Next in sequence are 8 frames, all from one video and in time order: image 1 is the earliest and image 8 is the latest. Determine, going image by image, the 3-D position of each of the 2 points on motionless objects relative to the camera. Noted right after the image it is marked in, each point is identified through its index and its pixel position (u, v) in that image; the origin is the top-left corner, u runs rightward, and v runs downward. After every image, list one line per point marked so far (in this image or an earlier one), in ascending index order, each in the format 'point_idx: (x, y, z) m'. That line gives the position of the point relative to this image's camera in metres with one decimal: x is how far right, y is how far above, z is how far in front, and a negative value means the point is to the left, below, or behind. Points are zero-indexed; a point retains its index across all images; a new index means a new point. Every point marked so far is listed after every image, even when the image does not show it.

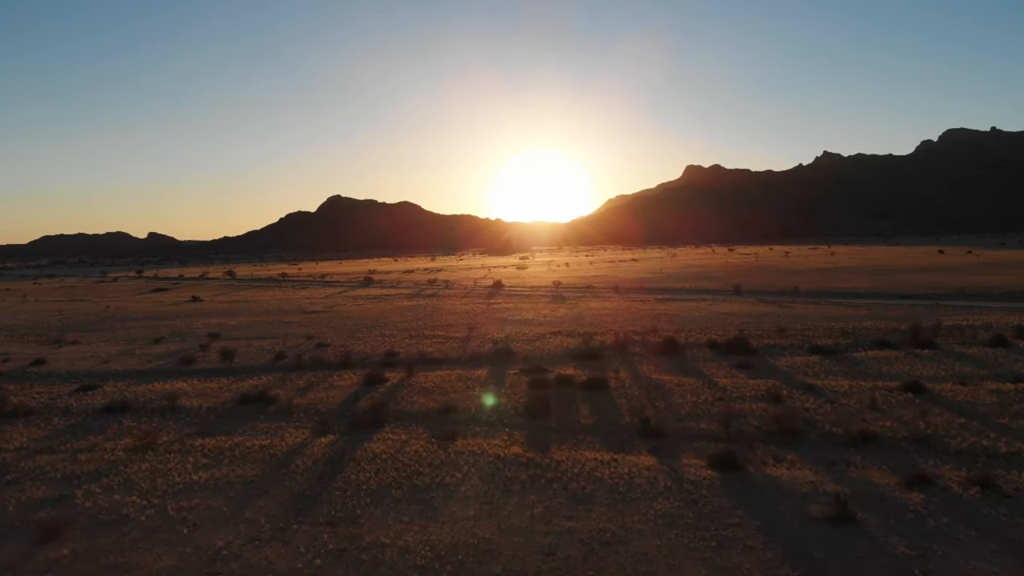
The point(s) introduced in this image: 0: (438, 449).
0: (-1.9, -4.1, +18.1) m
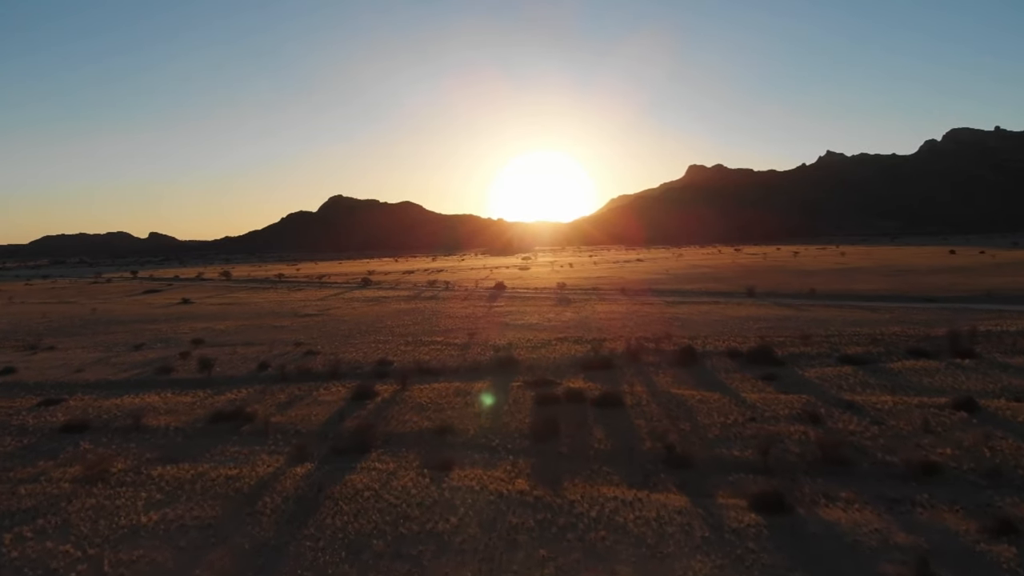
0: (-1.8, -4.3, +15.6) m
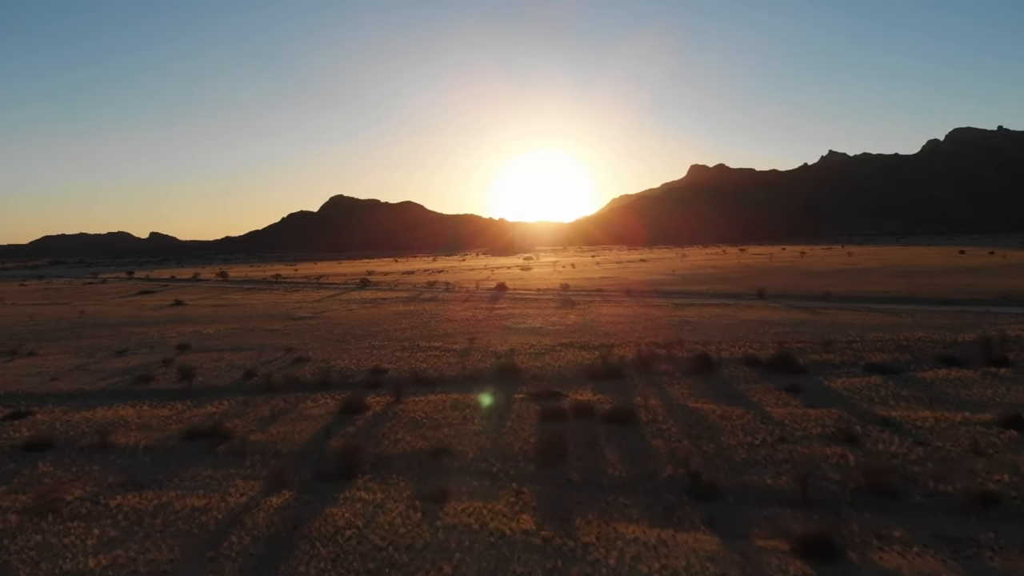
0: (-1.7, -4.4, +13.6) m
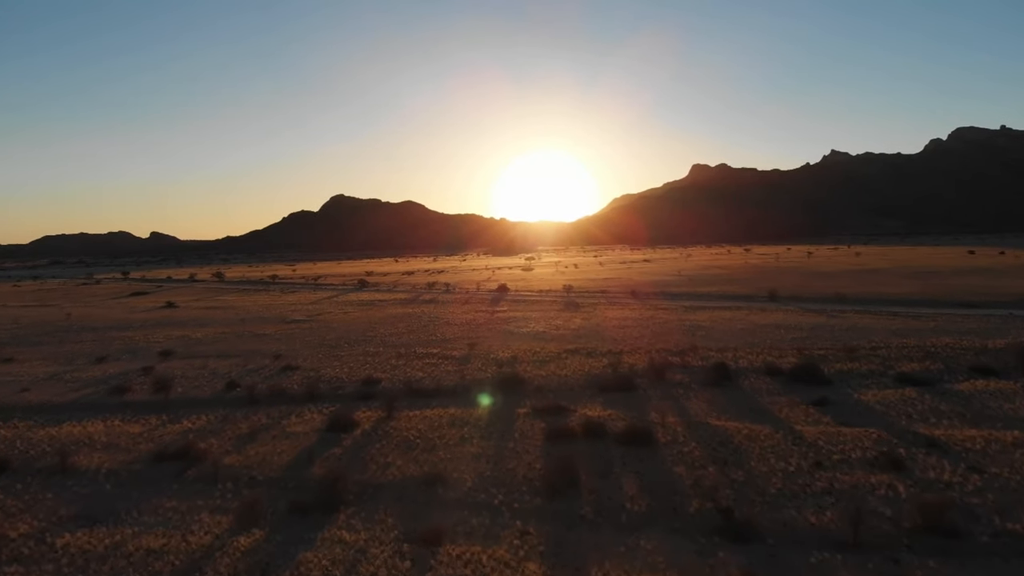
0: (-1.7, -4.6, +11.6) m
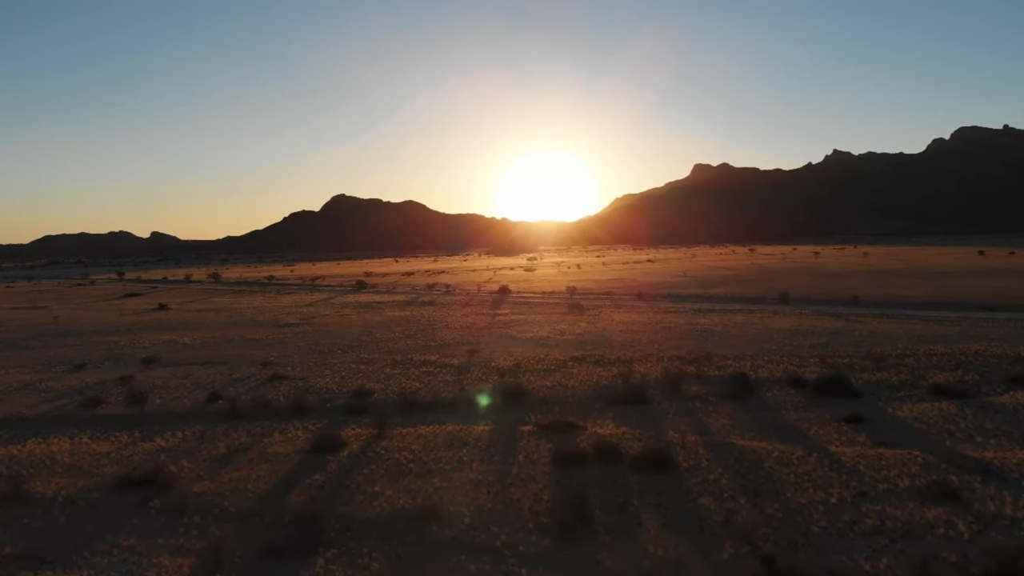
0: (-1.6, -4.7, +9.7) m
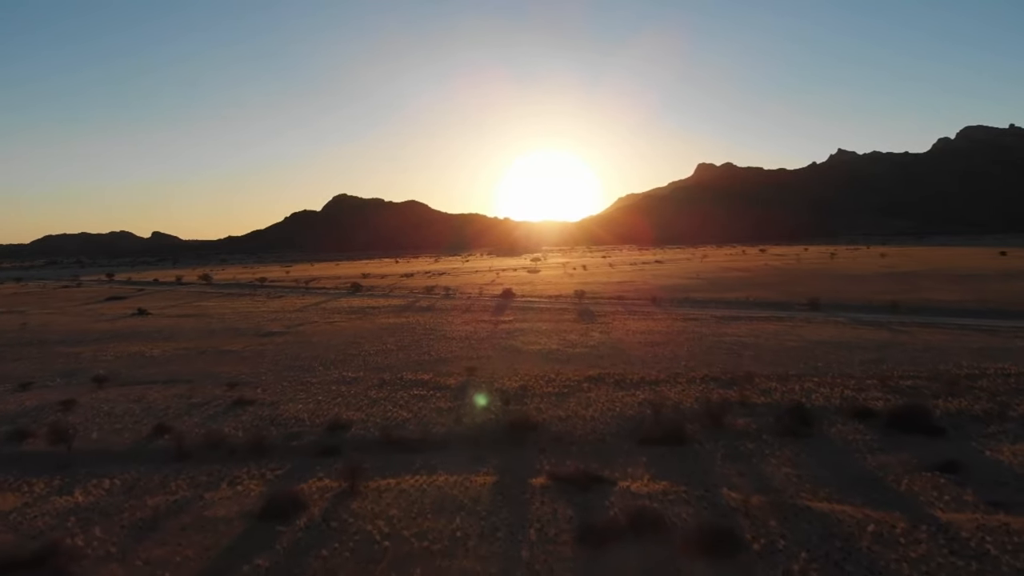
0: (-1.5, -5.0, +5.6) m
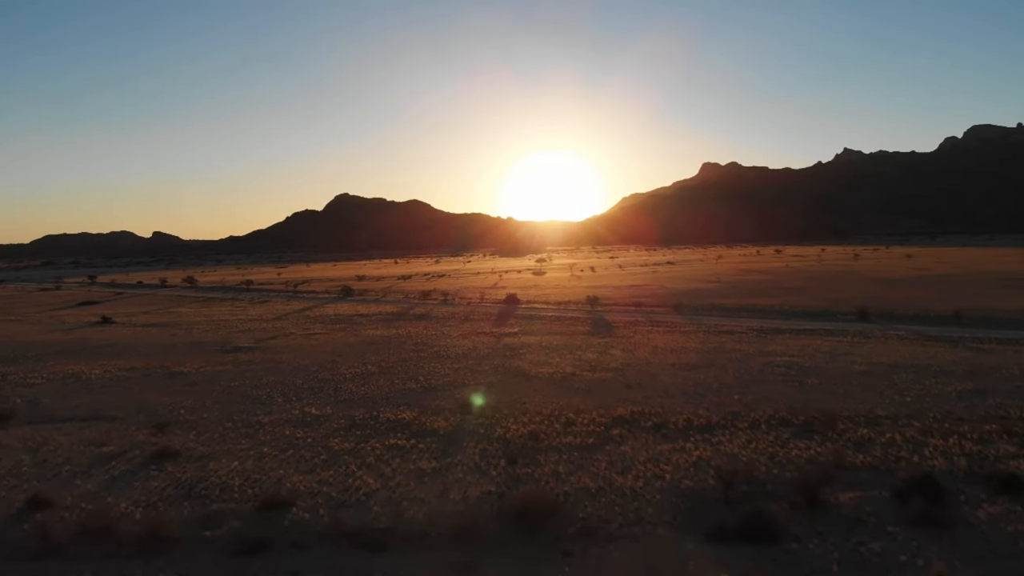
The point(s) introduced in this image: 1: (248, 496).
0: (-1.4, -5.4, -0.2) m
1: (-5.5, -4.3, +14.9) m
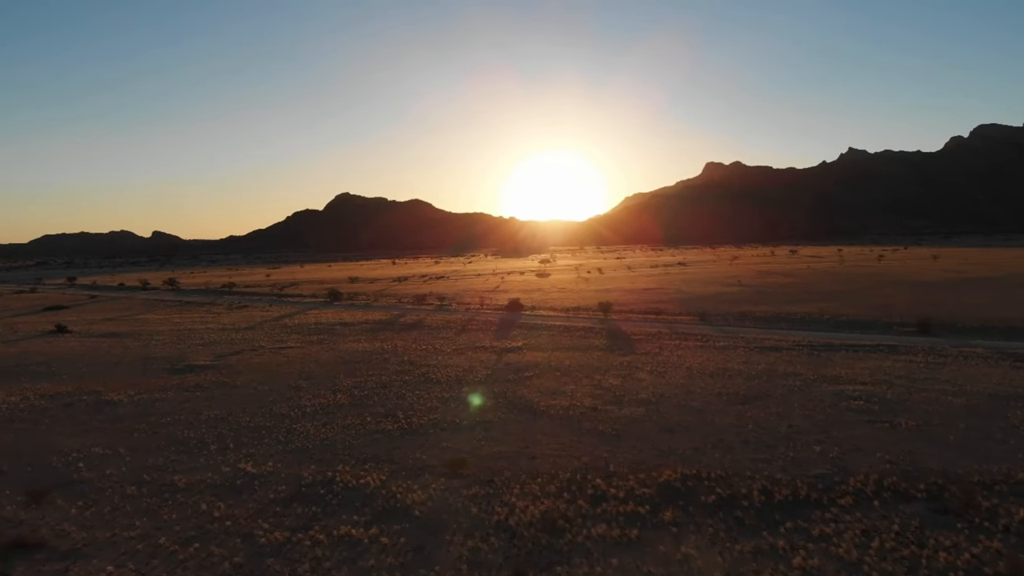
0: (-1.3, -5.8, -5.7) m
1: (-5.4, -4.6, +9.4) m
